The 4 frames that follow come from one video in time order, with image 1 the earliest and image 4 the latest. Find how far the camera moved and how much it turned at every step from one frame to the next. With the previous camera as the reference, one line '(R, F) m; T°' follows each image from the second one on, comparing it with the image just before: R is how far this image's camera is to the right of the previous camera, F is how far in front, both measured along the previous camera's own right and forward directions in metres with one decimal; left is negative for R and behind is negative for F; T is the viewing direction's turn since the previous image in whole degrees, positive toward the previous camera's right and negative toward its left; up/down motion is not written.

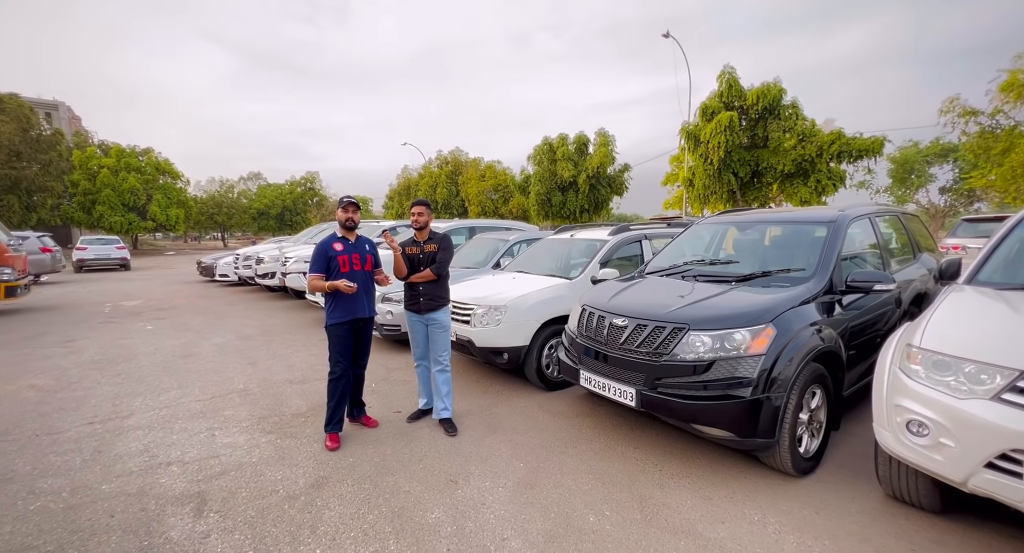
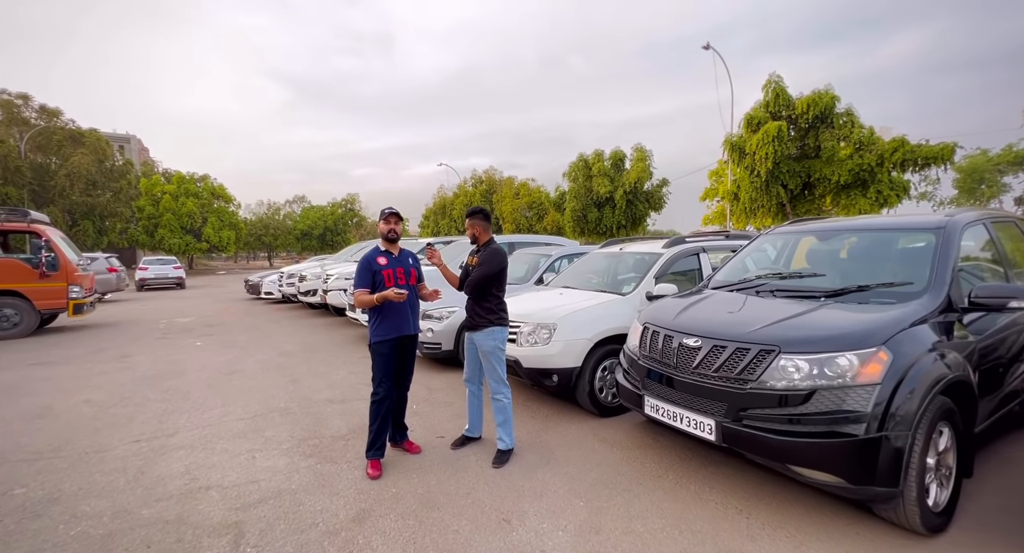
(-0.1, +0.3) m; -4°
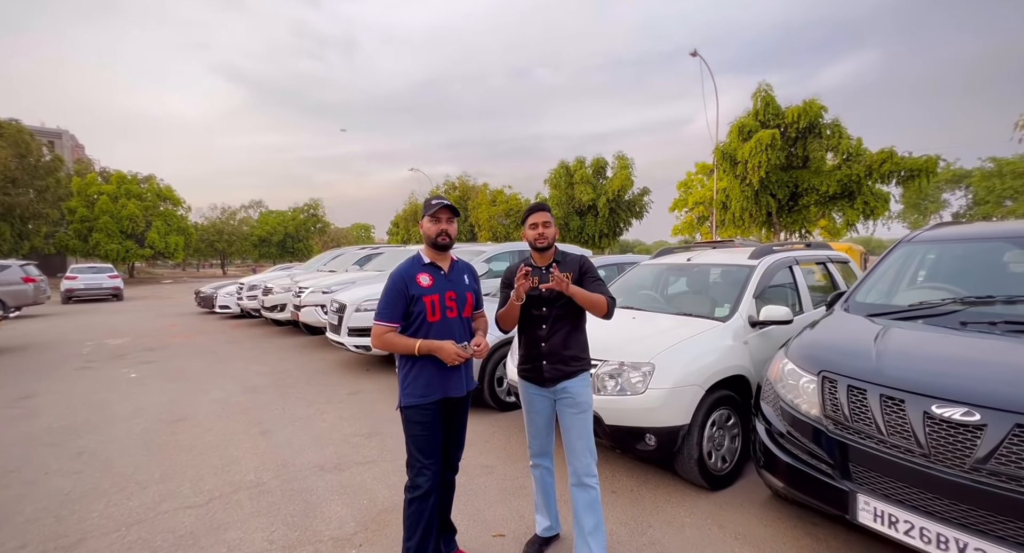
(-0.7, +1.1) m; +5°
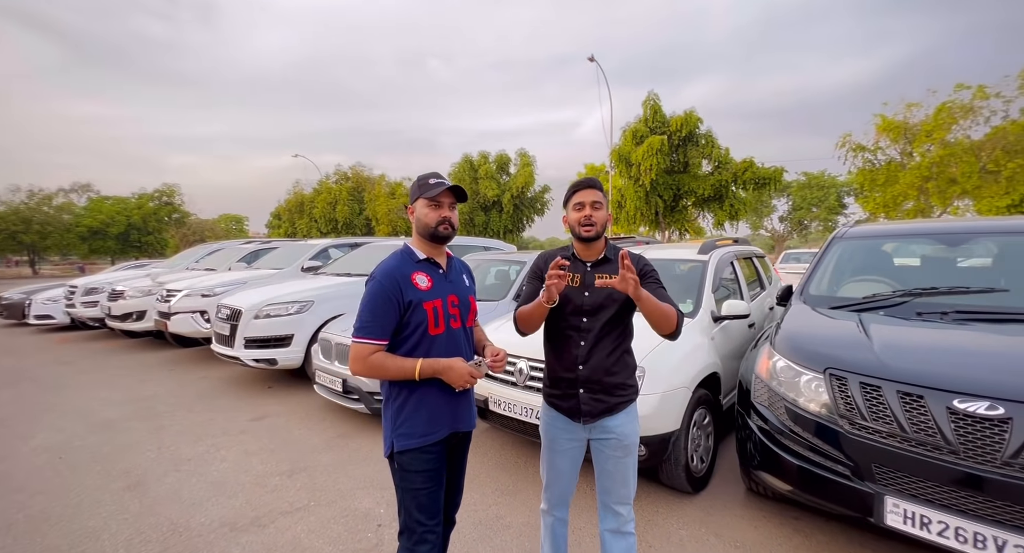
(-0.5, +0.5) m; +14°
